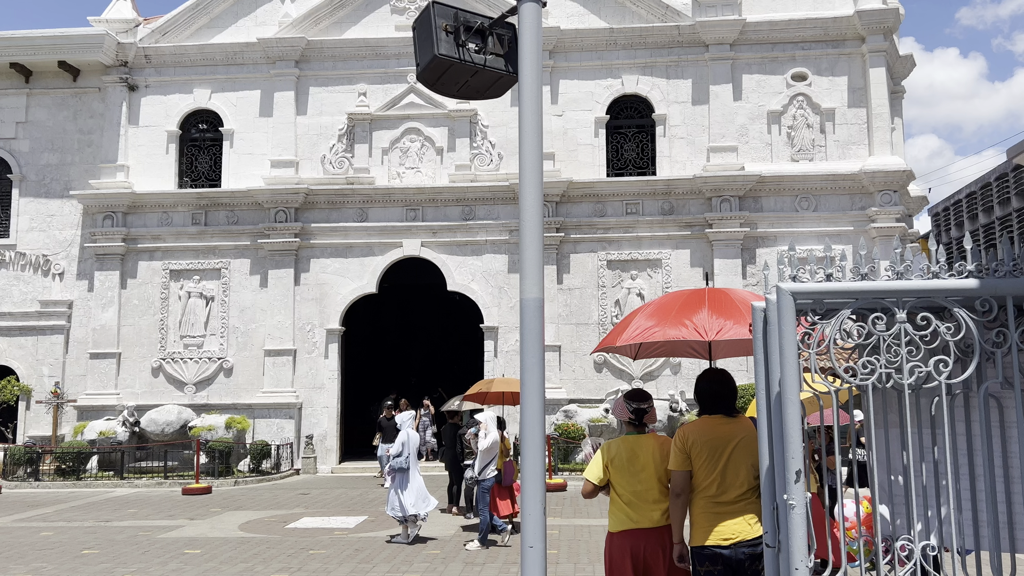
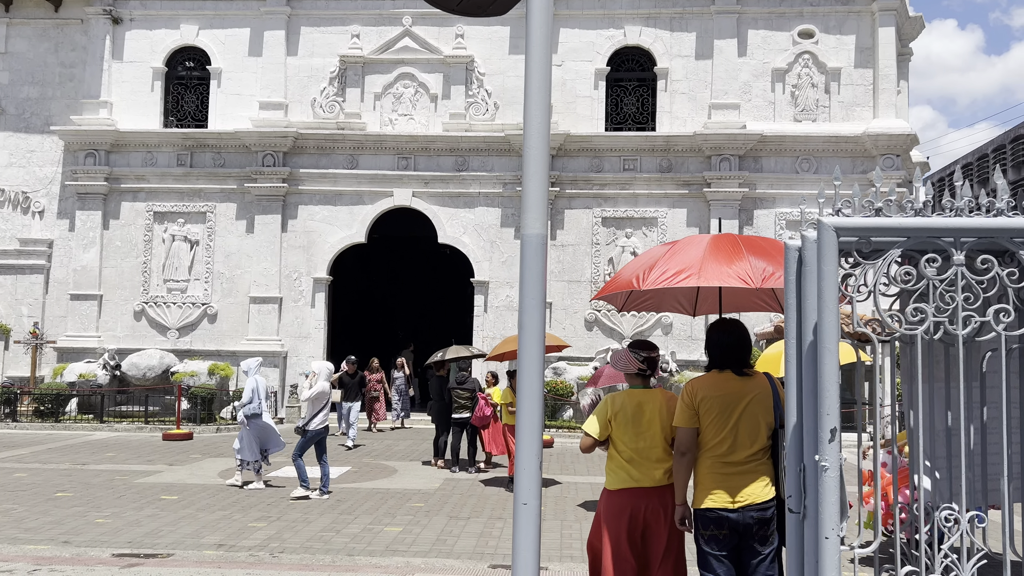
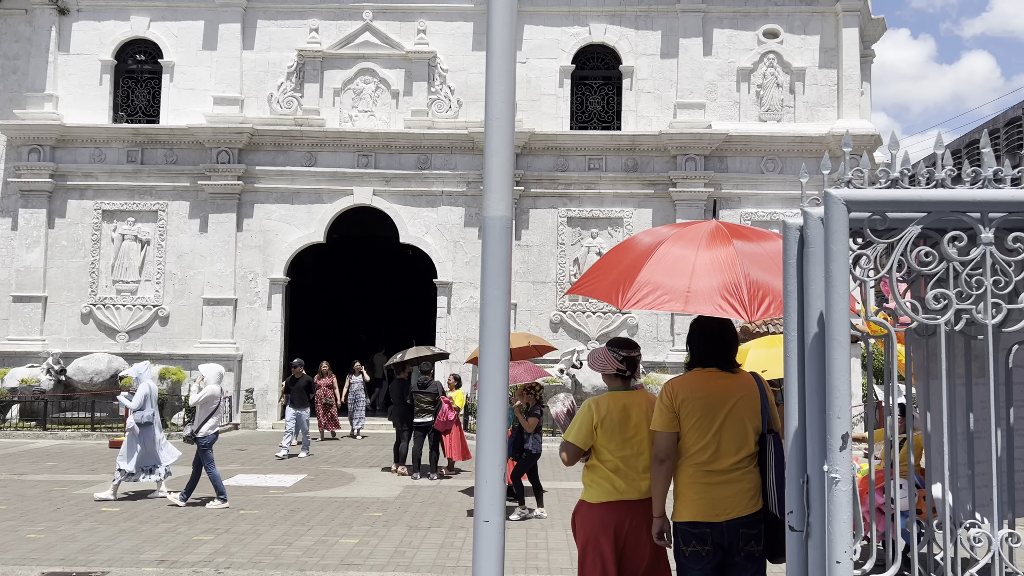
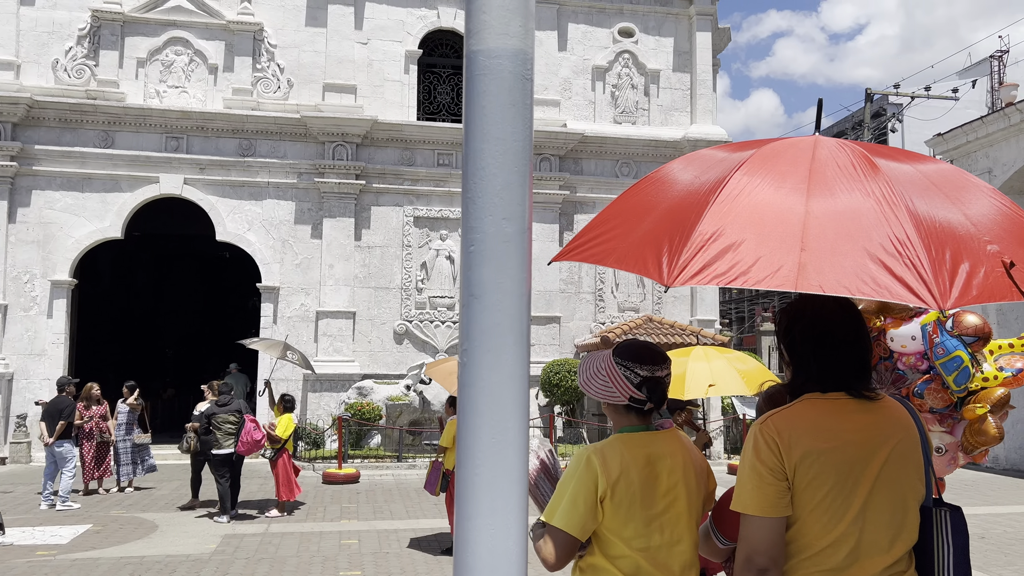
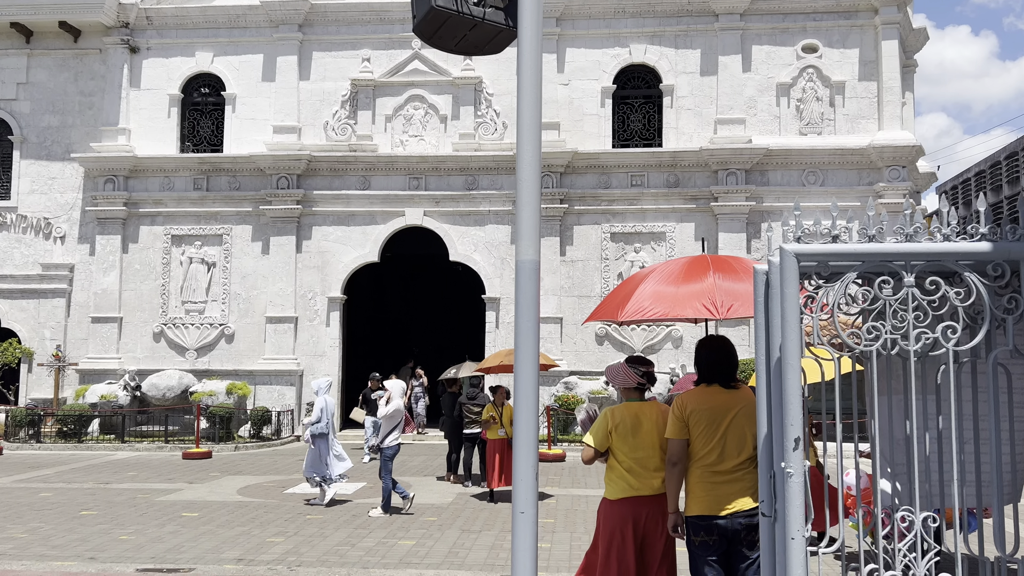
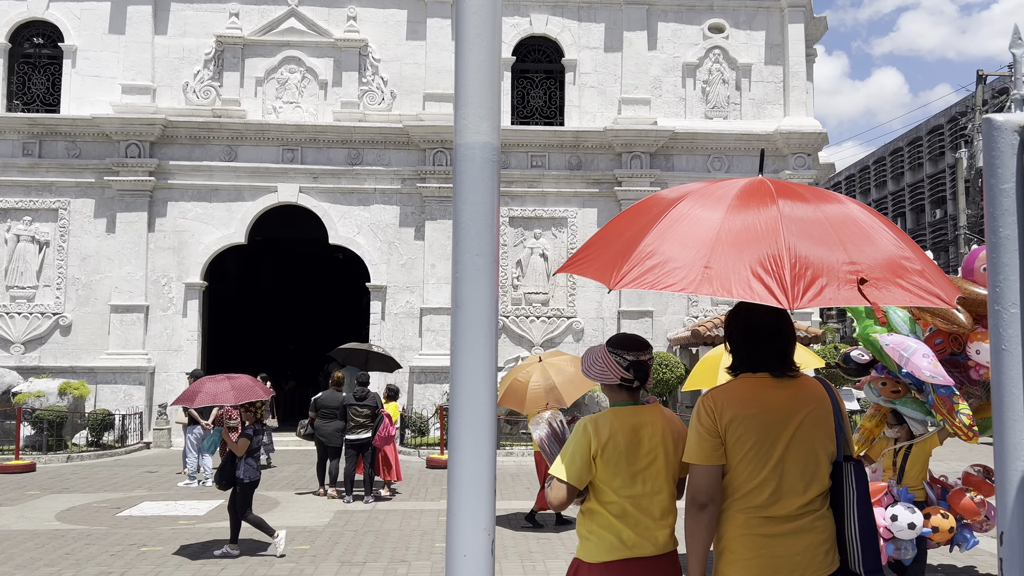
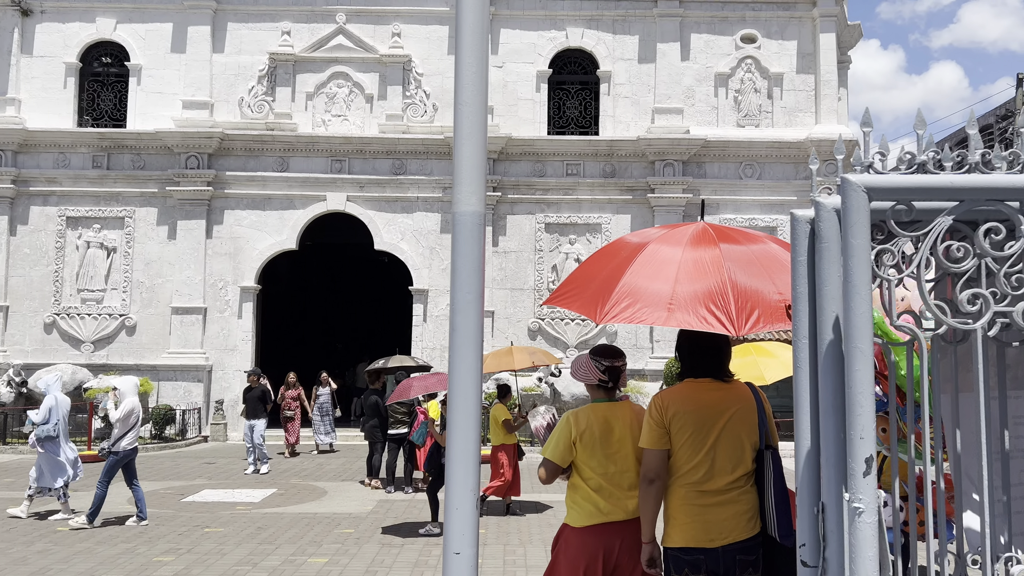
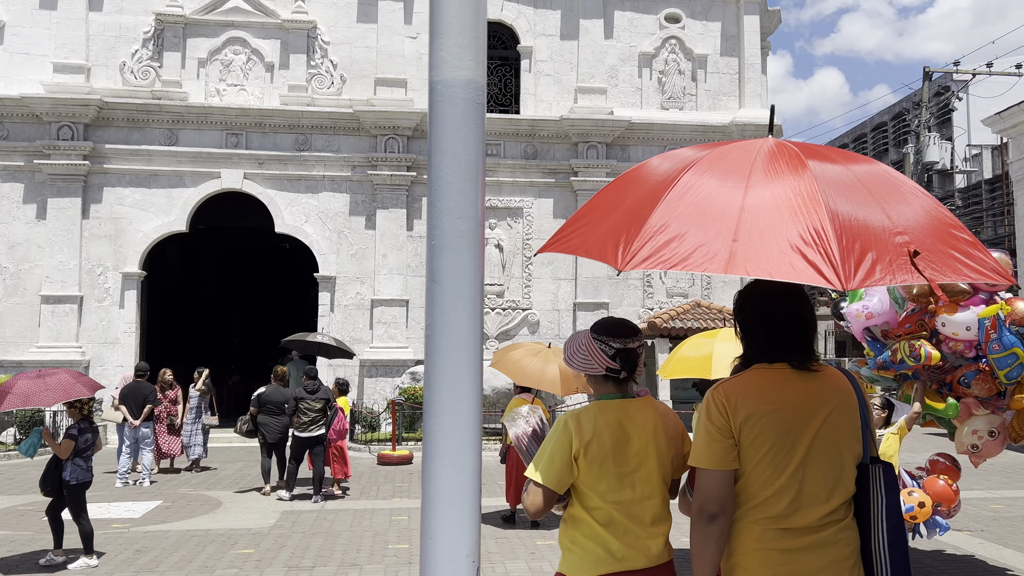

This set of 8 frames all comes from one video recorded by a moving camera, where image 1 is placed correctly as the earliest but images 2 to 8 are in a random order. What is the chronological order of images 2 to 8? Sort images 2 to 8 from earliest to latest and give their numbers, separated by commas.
5, 2, 3, 7, 6, 8, 4
